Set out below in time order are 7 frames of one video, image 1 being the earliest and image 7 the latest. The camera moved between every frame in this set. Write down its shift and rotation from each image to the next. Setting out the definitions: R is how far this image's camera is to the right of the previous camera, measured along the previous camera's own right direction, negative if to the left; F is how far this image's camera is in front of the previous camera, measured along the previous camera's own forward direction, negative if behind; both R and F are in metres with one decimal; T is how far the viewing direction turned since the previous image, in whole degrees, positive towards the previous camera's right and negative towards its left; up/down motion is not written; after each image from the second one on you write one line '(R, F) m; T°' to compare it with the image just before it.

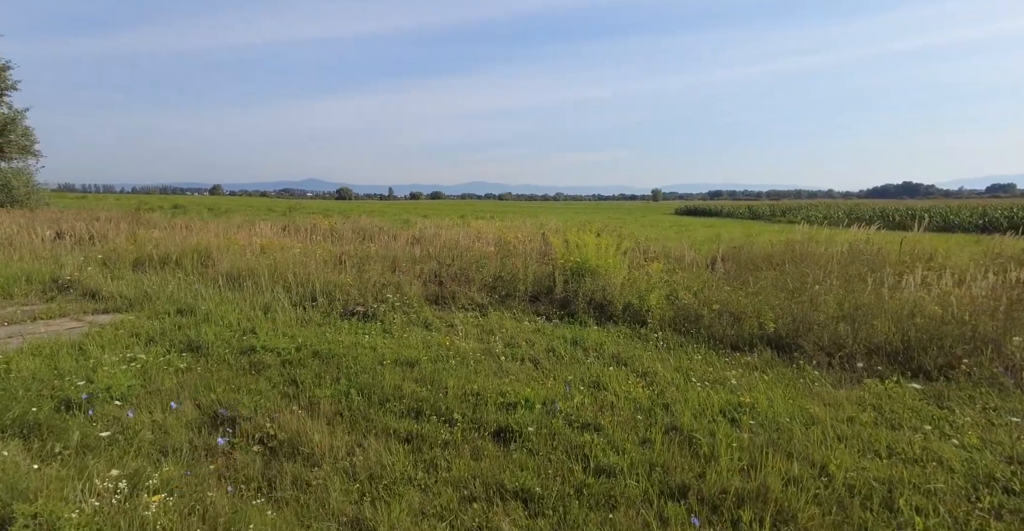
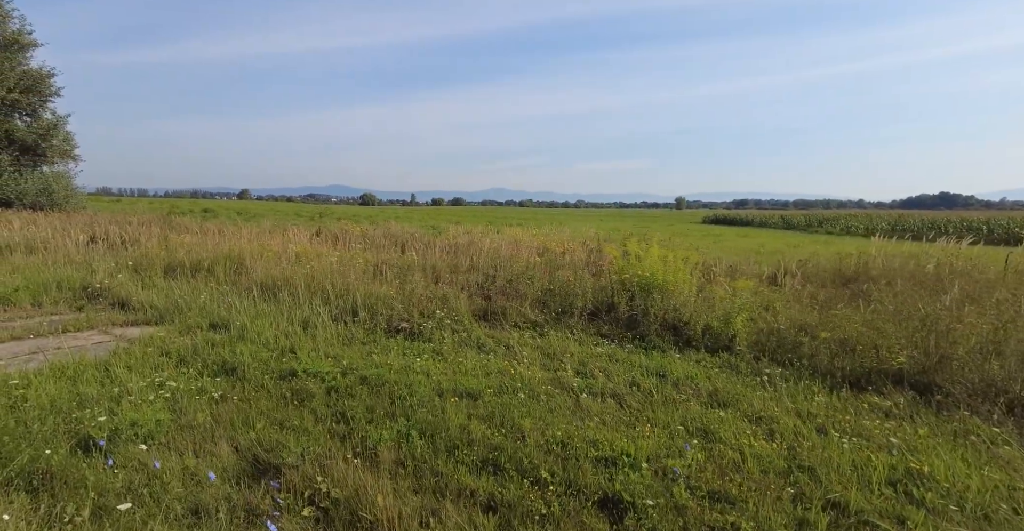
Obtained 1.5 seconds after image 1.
(-0.4, +0.5) m; -2°
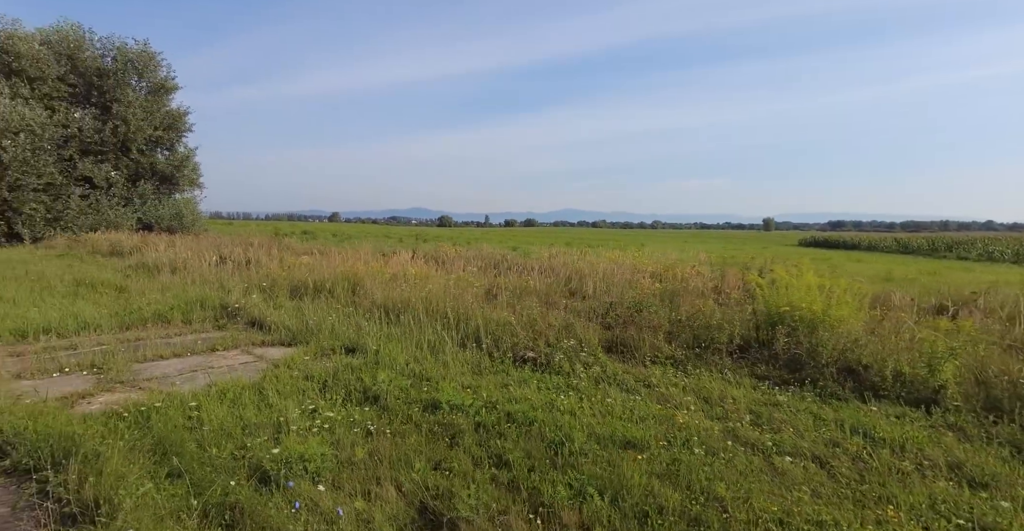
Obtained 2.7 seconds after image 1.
(-0.5, +0.2) m; -8°
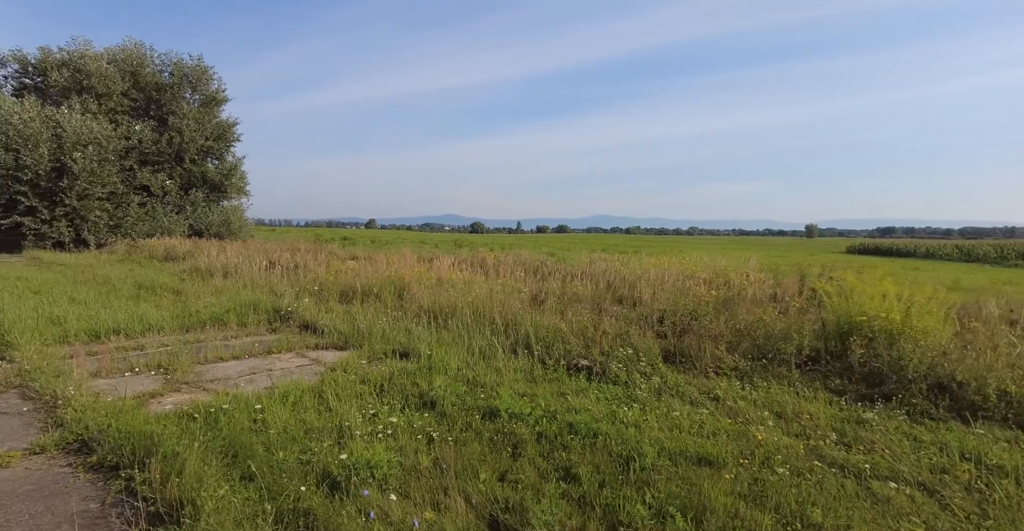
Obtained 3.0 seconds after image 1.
(-0.2, +0.1) m; -4°
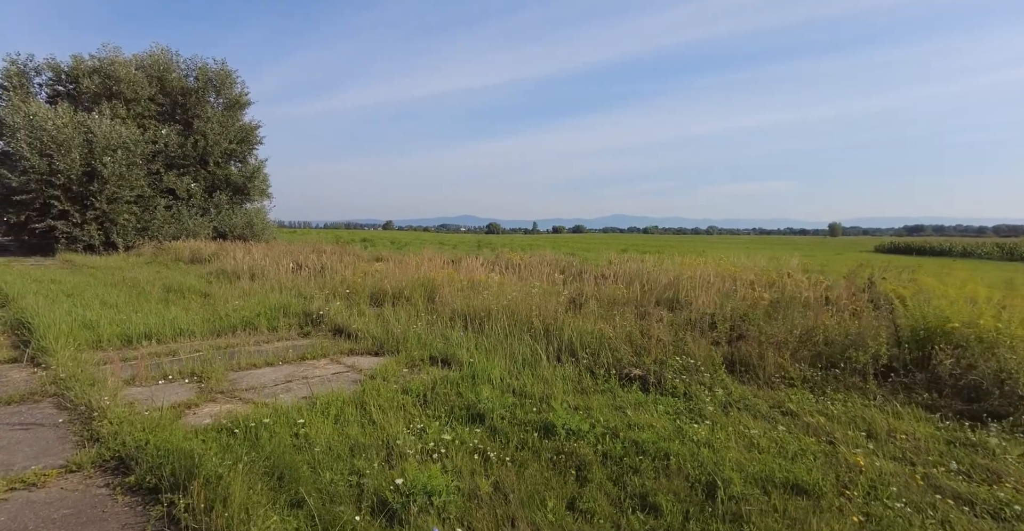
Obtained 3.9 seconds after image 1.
(-0.3, +0.3) m; -2°
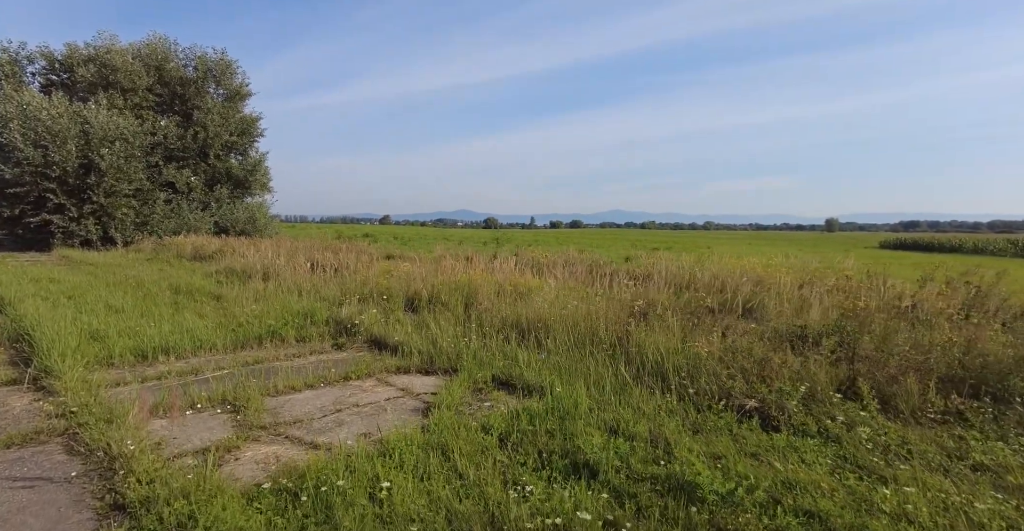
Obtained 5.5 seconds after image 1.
(-0.7, +0.8) m; 0°
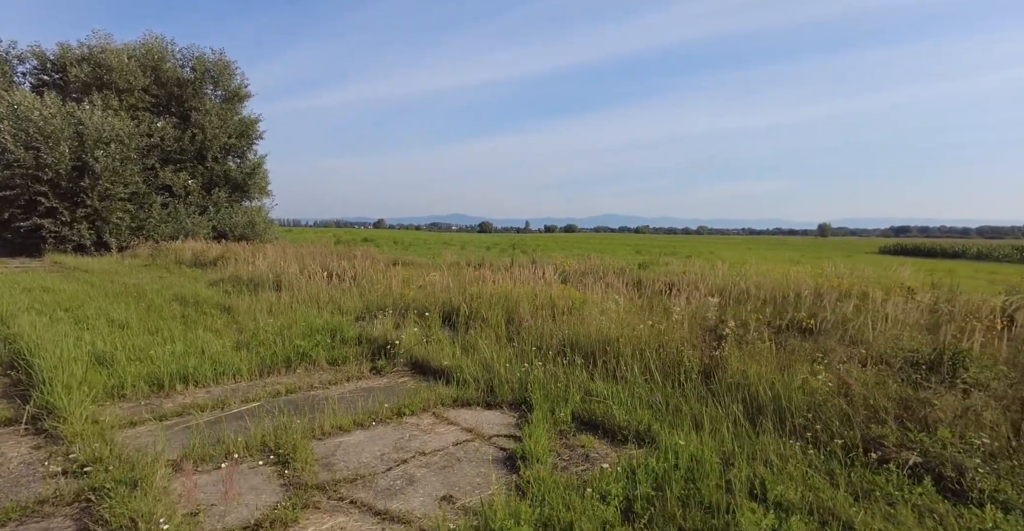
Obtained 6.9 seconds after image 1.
(-0.7, +0.8) m; +1°
